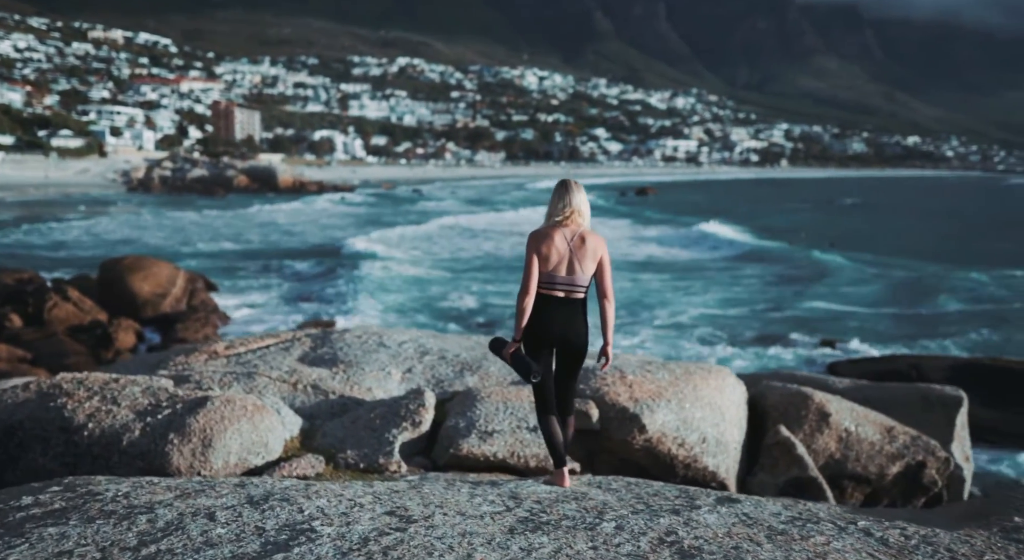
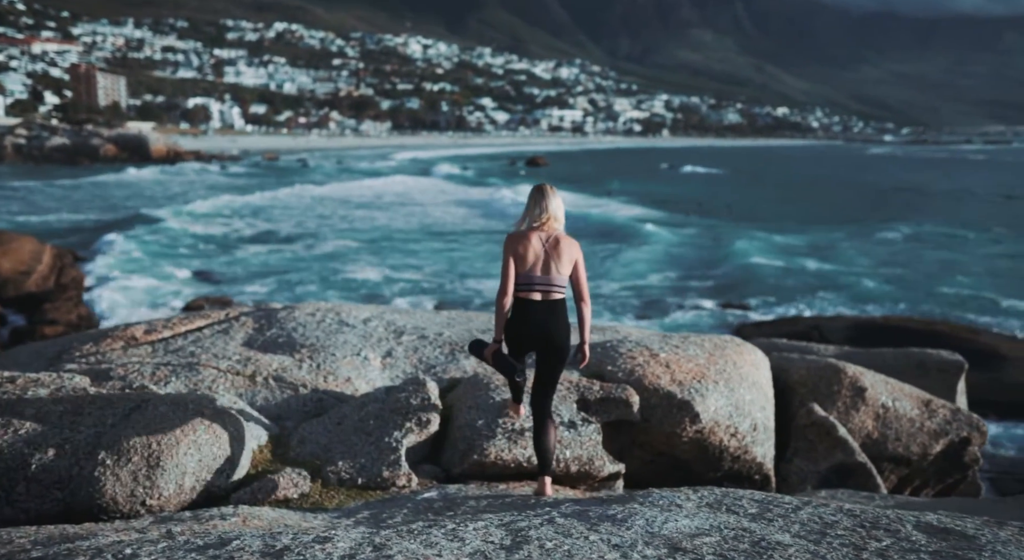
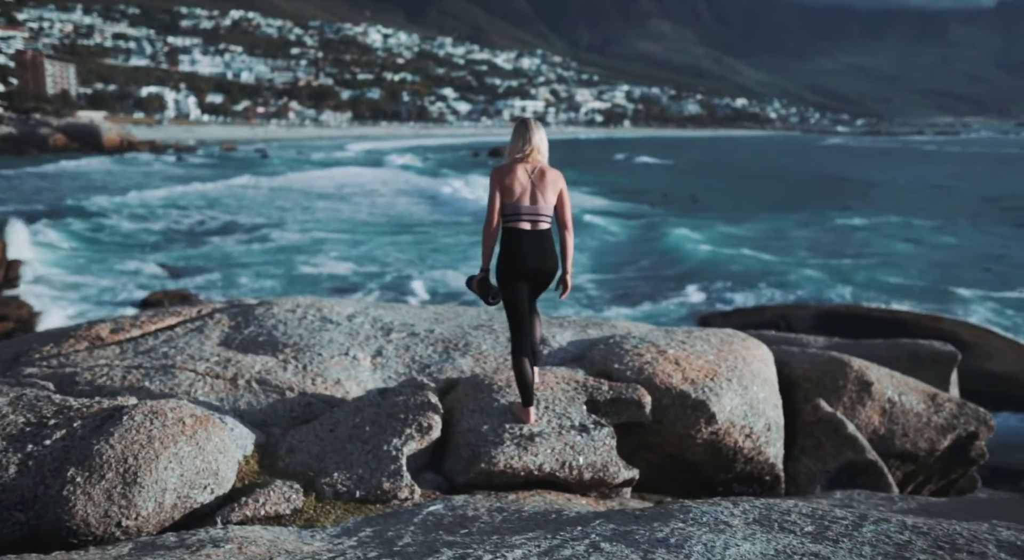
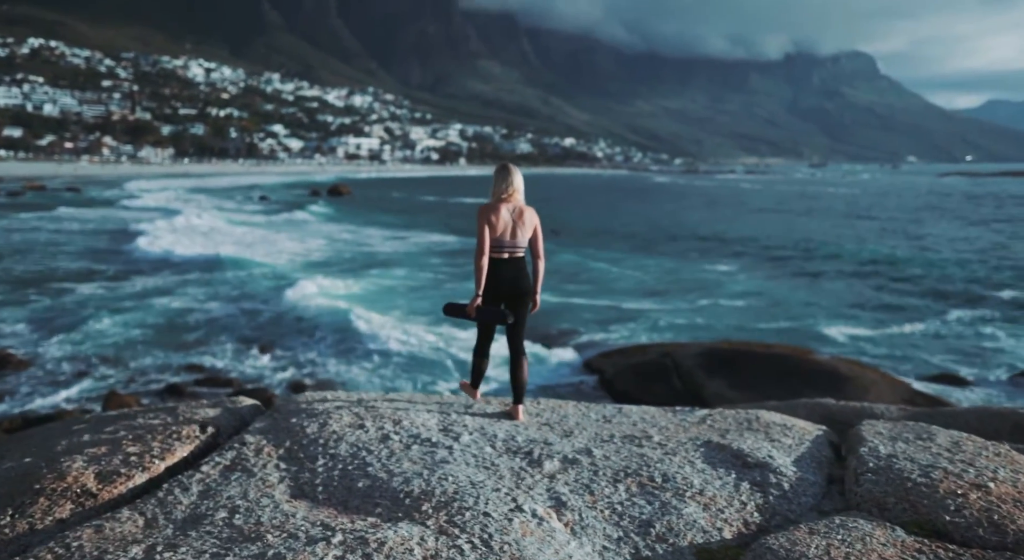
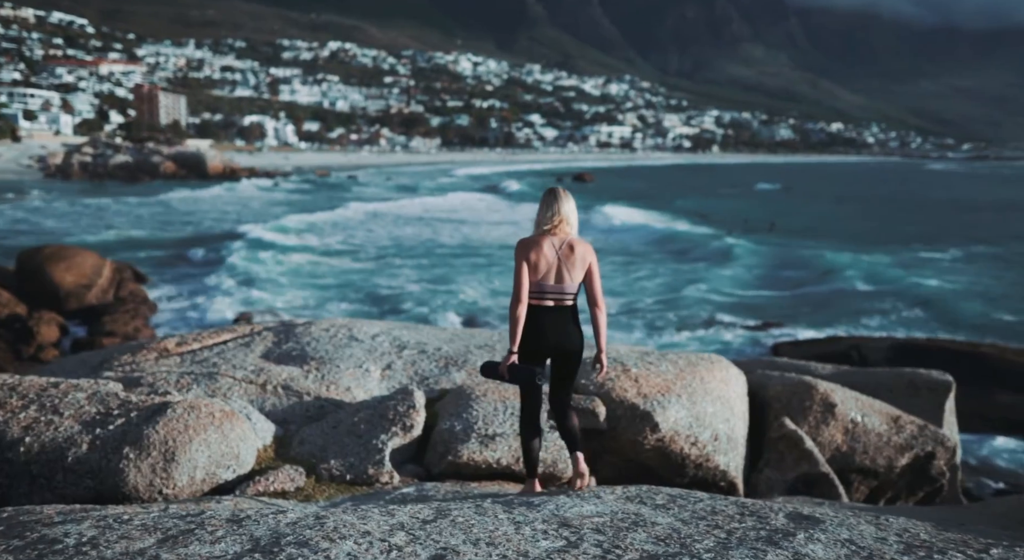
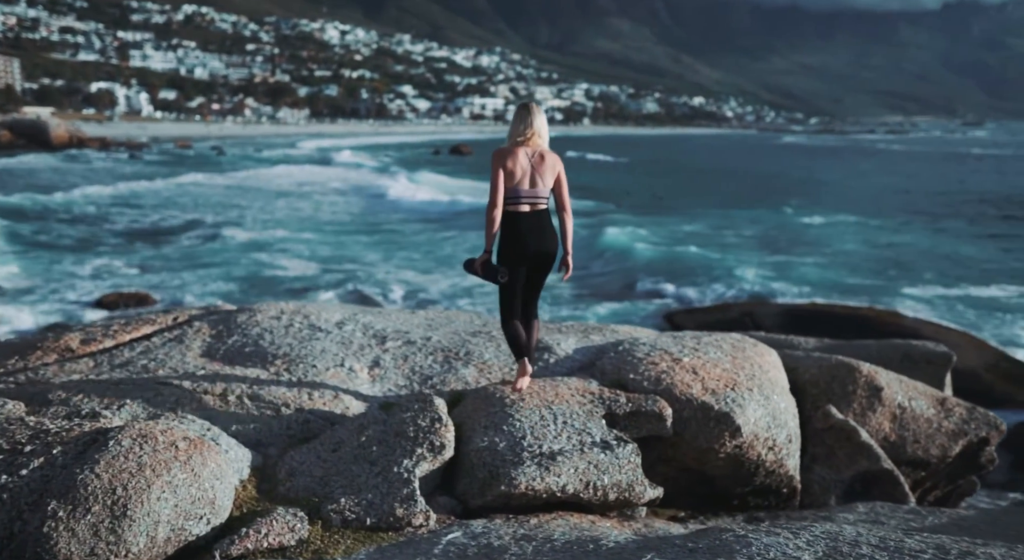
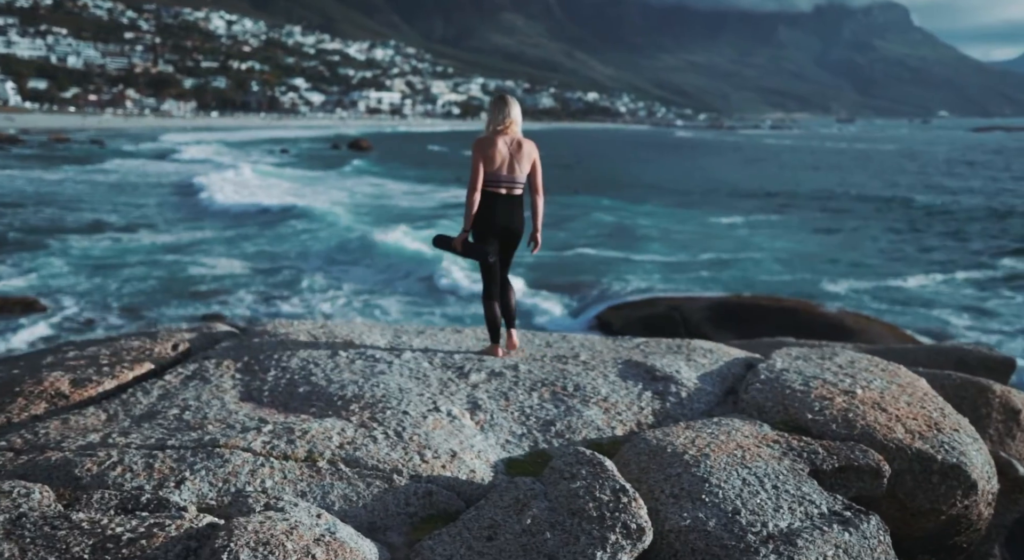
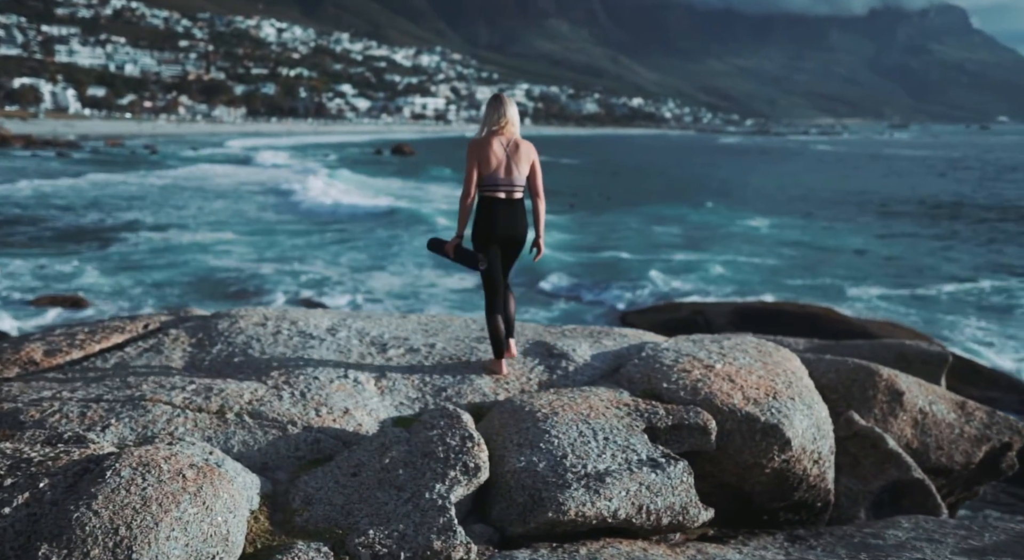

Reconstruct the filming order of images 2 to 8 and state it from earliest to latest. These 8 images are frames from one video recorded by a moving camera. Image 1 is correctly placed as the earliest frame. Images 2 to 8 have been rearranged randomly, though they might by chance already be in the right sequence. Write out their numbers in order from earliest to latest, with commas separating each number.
5, 2, 3, 6, 8, 7, 4
